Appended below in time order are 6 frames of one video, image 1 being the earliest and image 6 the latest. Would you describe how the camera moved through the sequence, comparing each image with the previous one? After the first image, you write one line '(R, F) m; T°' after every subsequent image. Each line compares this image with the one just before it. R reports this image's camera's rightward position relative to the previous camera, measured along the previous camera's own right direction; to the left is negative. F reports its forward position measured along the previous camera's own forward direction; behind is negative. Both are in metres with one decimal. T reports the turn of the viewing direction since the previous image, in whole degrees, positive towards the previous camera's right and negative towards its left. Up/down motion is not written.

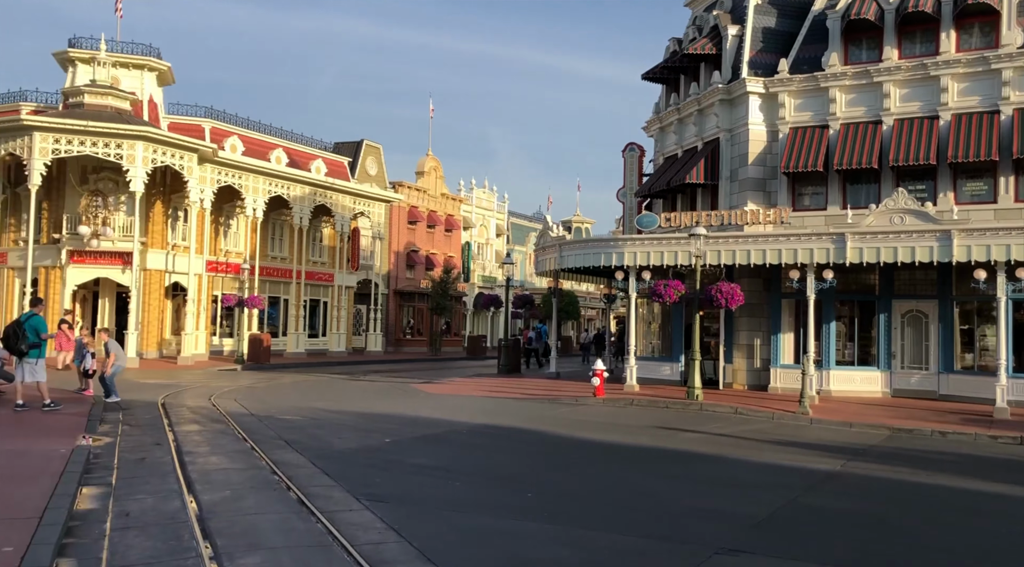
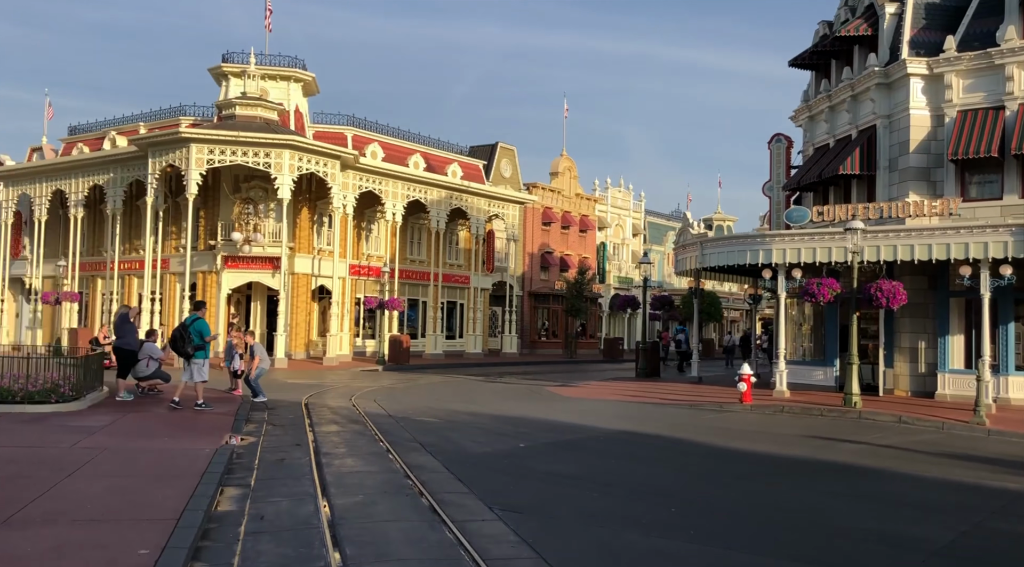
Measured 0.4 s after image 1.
(0.0, +0.5) m; -9°
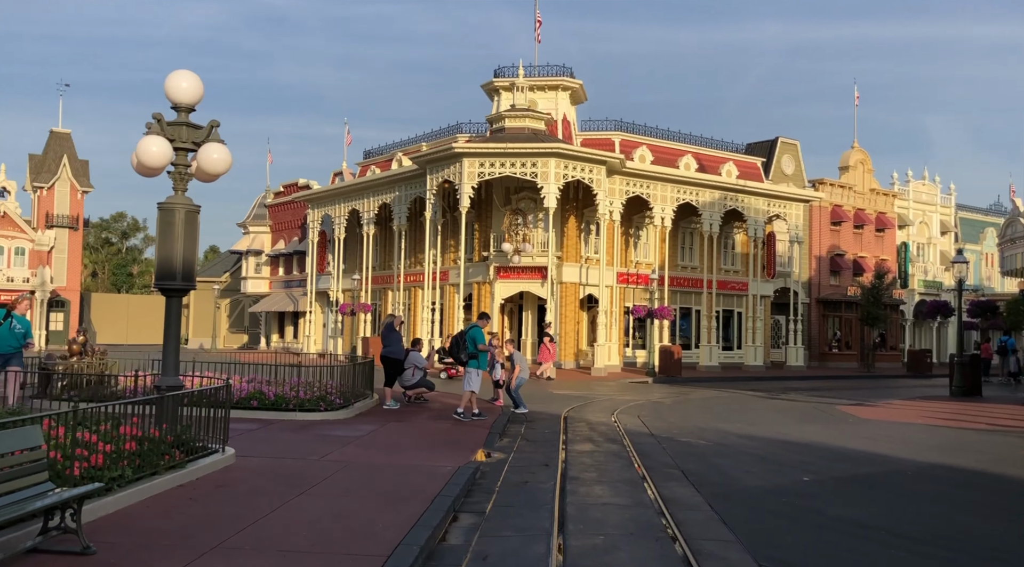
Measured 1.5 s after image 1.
(+0.1, +1.3) m; -18°
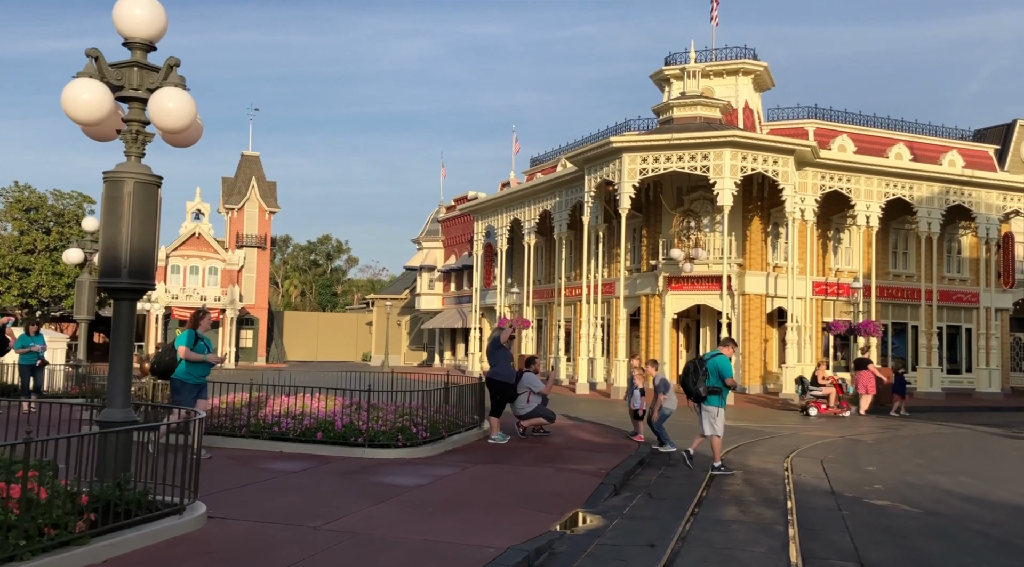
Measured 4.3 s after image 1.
(+0.9, +3.3) m; -13°
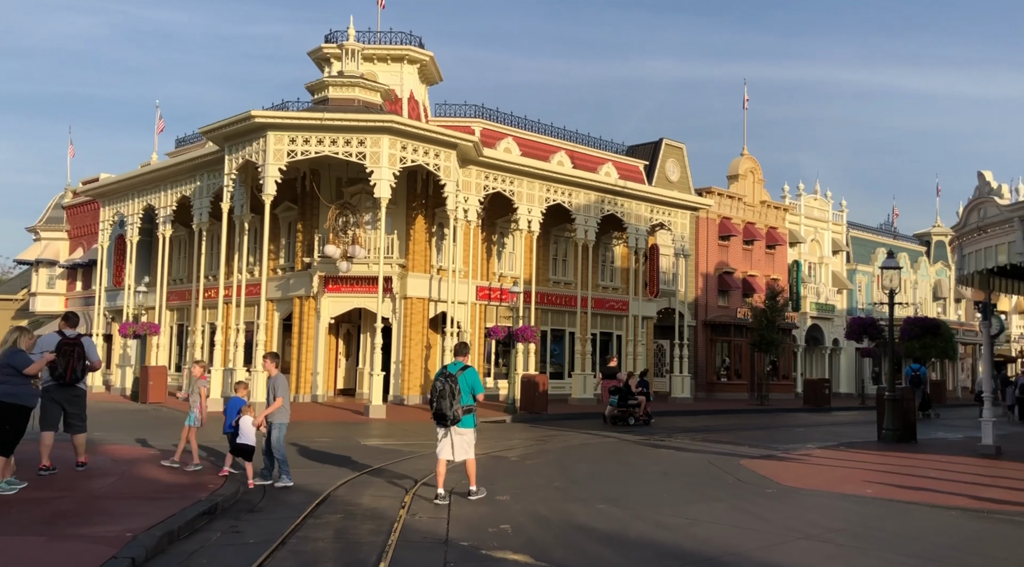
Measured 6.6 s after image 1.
(+1.5, +2.7) m; +20°
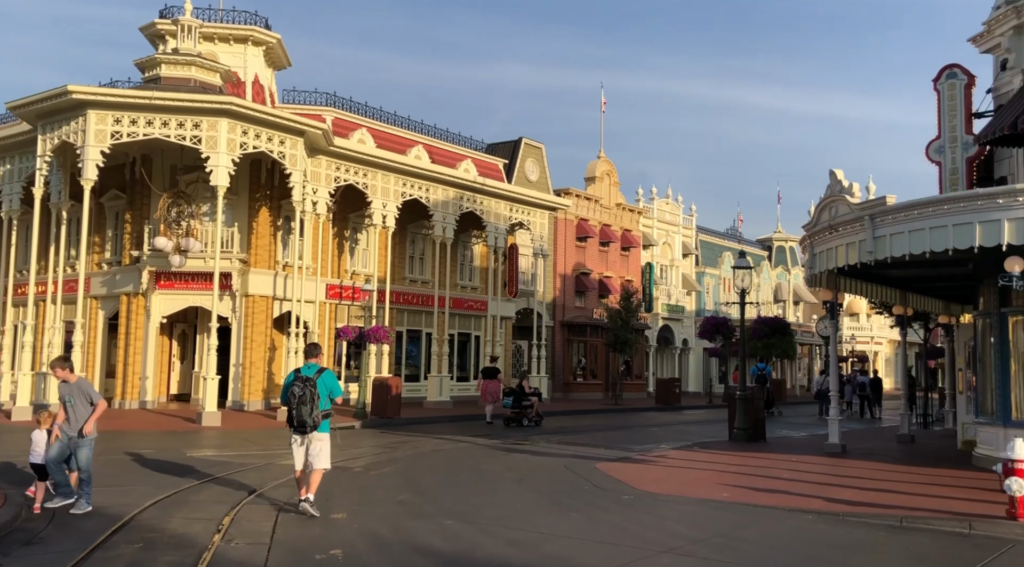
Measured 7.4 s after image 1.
(+0.2, +1.0) m; +9°
